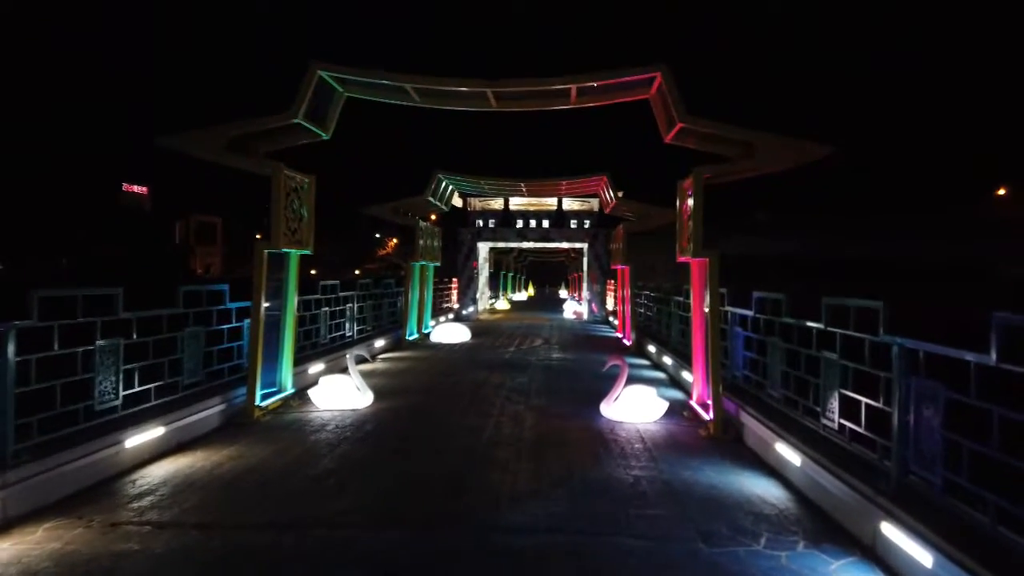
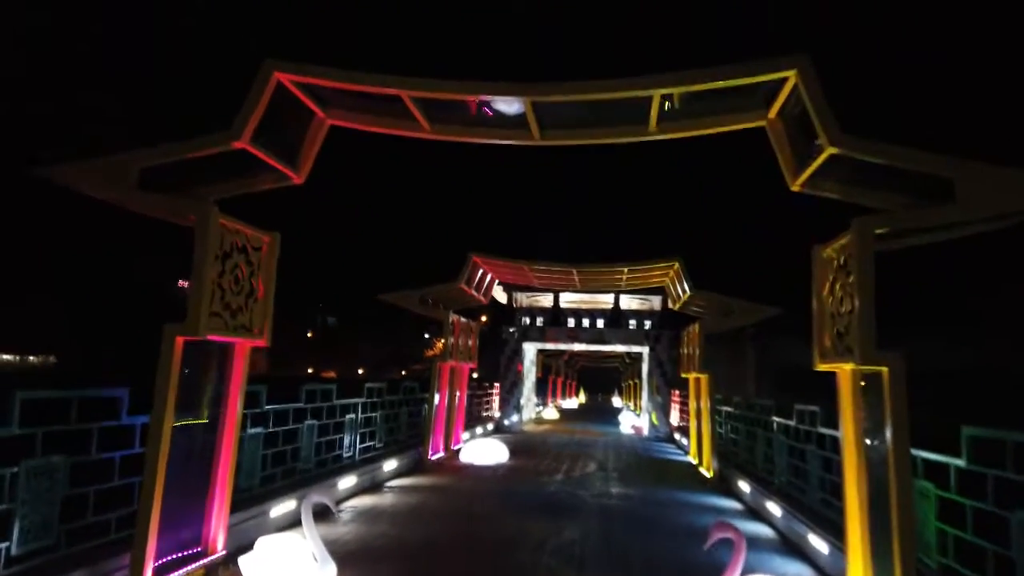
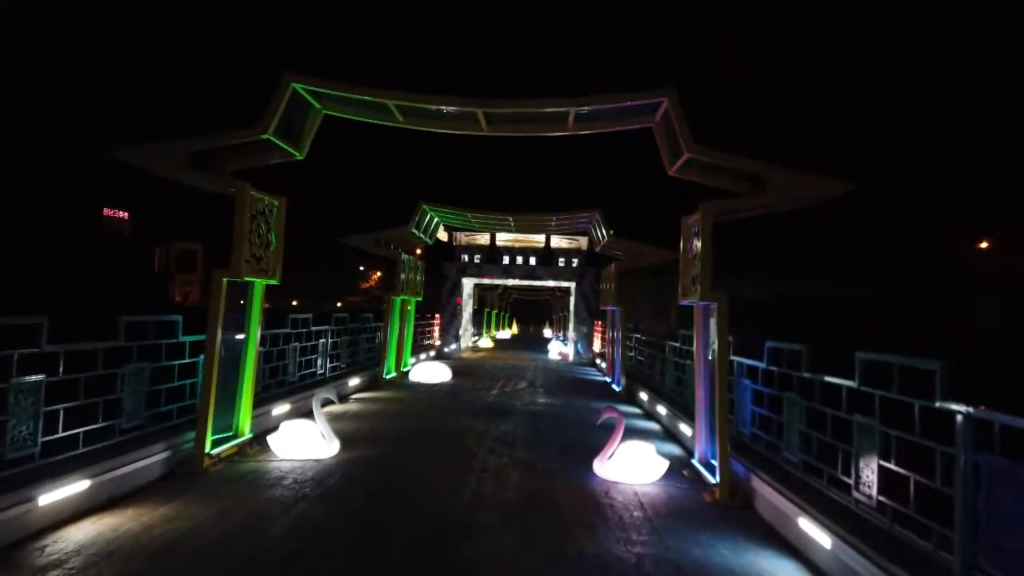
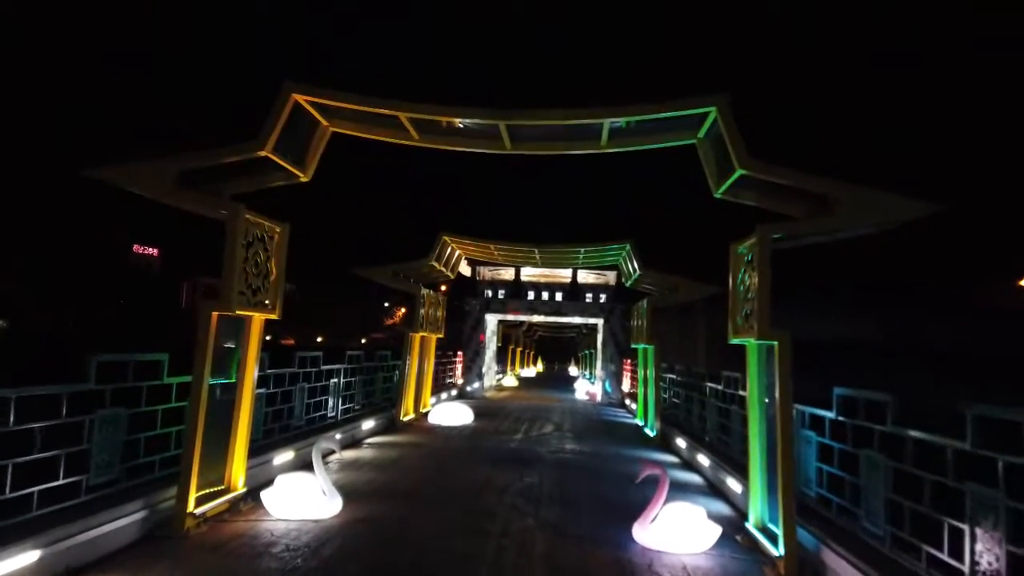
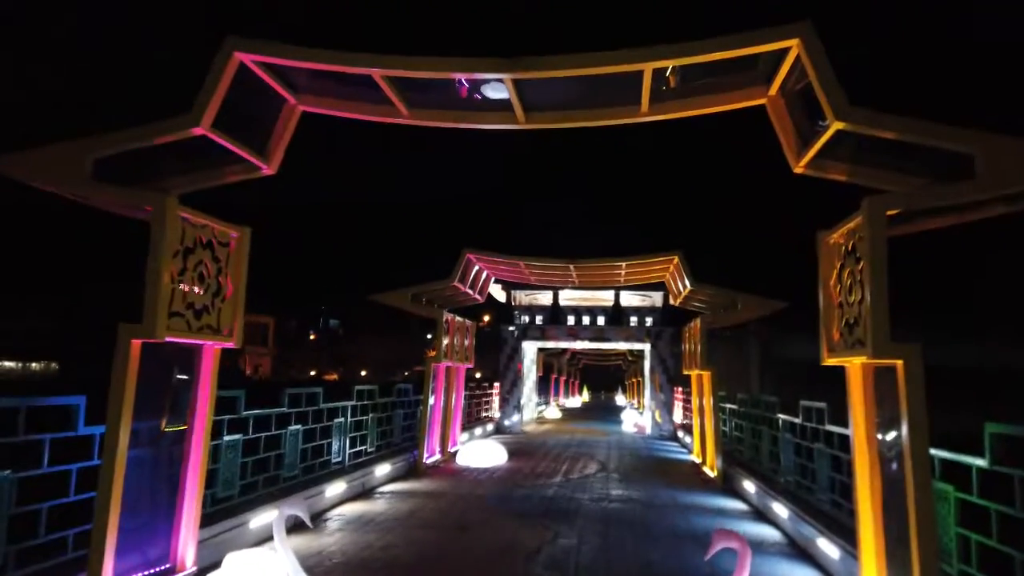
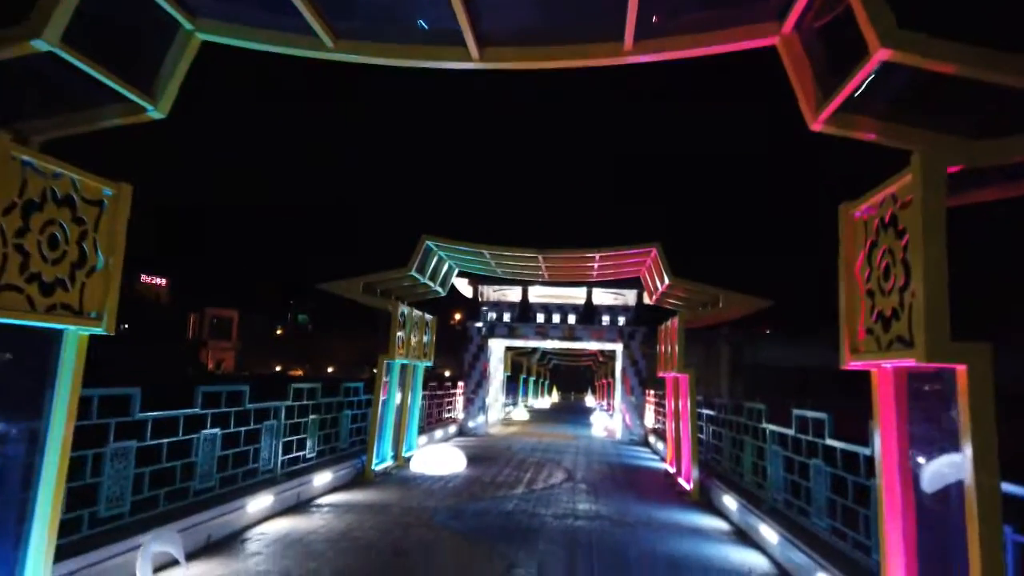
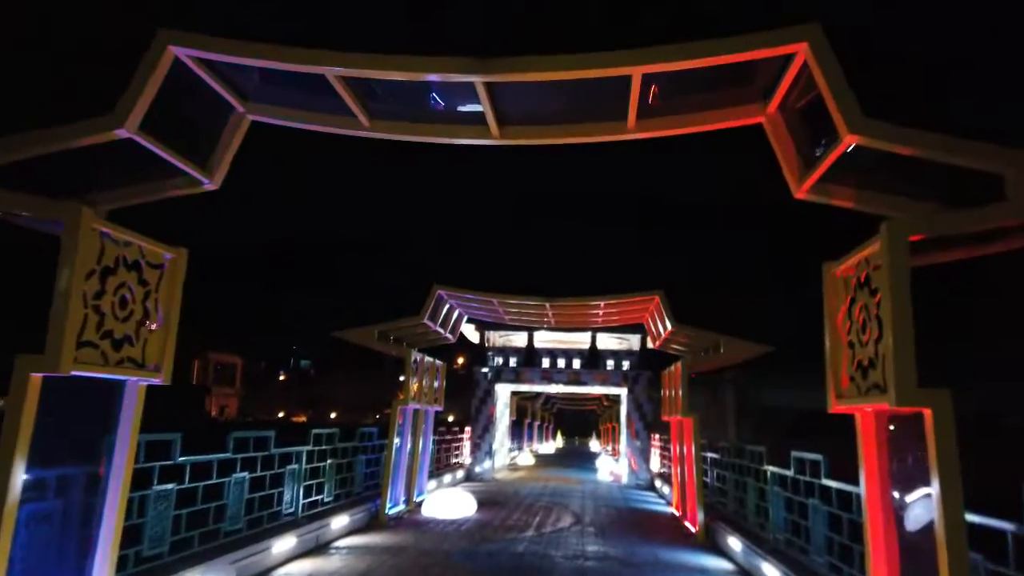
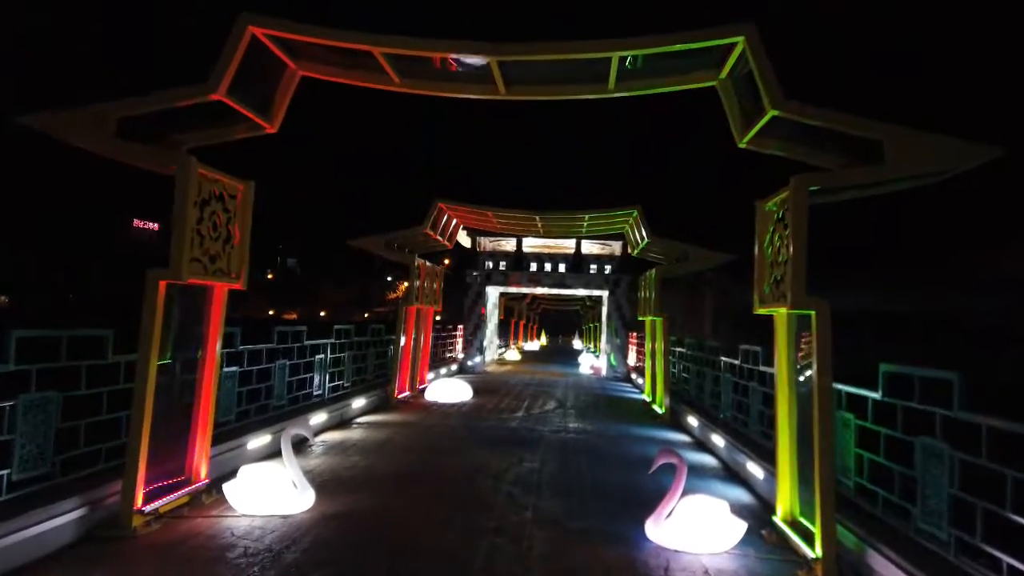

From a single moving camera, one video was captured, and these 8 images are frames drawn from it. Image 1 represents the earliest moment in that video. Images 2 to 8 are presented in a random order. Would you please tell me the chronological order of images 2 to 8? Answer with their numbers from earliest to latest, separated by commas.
3, 4, 8, 2, 5, 7, 6
